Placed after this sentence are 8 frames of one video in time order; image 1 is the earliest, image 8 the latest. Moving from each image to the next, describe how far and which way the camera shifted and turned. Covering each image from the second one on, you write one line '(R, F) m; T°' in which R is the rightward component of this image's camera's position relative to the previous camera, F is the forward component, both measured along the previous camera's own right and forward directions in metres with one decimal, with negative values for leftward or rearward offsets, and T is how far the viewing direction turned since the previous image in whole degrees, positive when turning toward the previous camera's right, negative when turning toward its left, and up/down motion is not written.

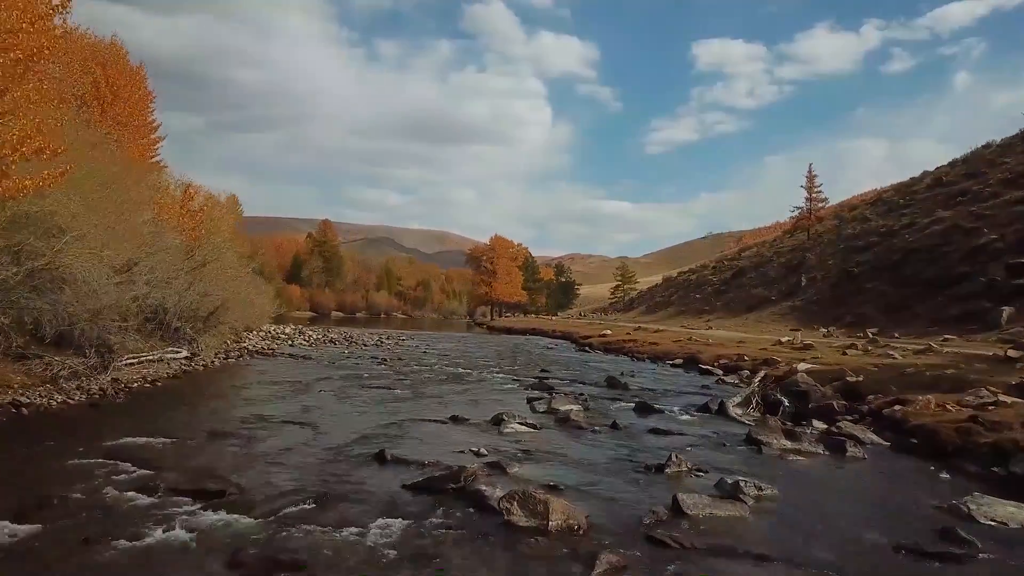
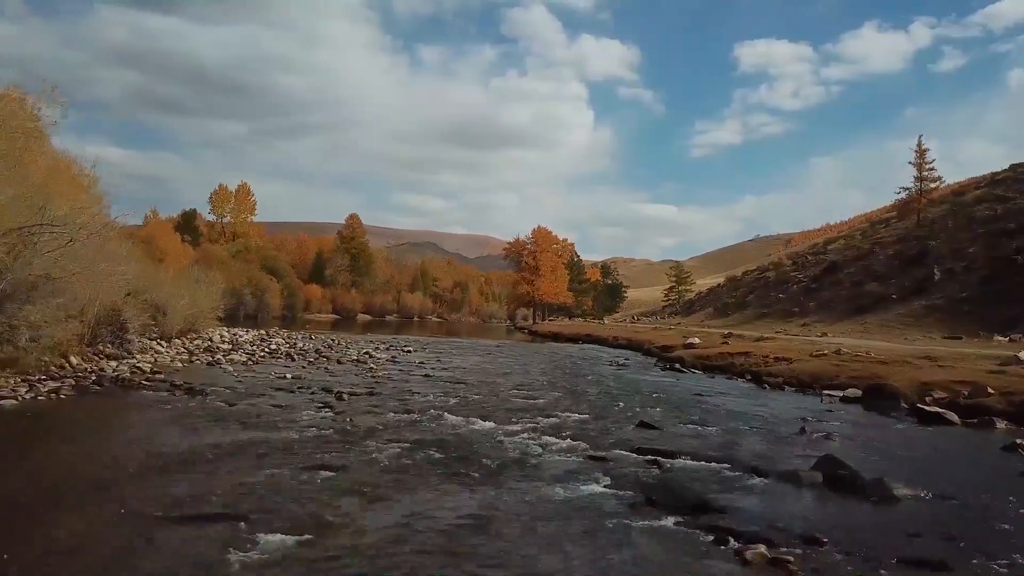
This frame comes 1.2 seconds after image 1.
(-0.6, +13.5) m; -4°
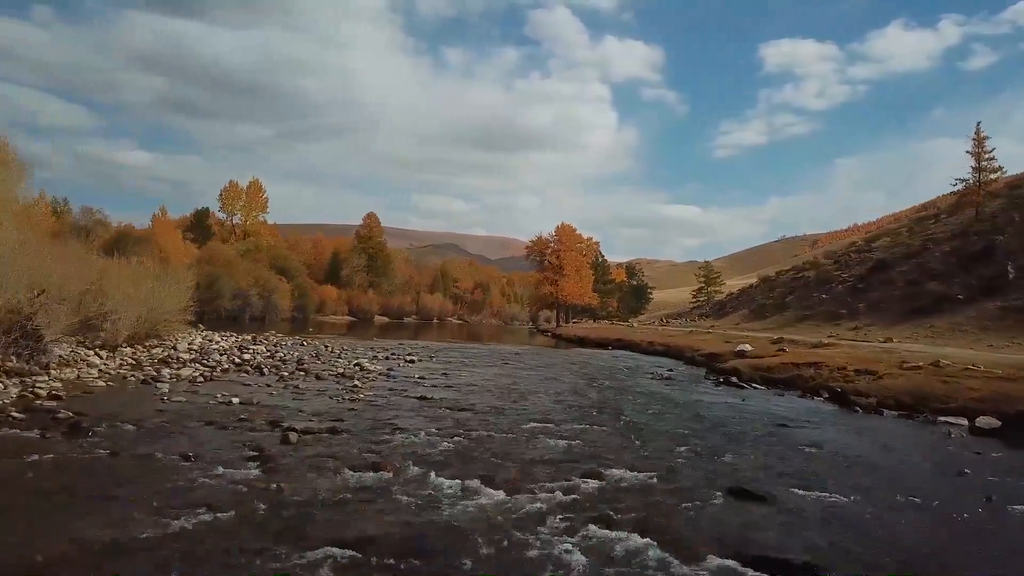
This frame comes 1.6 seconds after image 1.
(0.0, +4.7) m; -2°
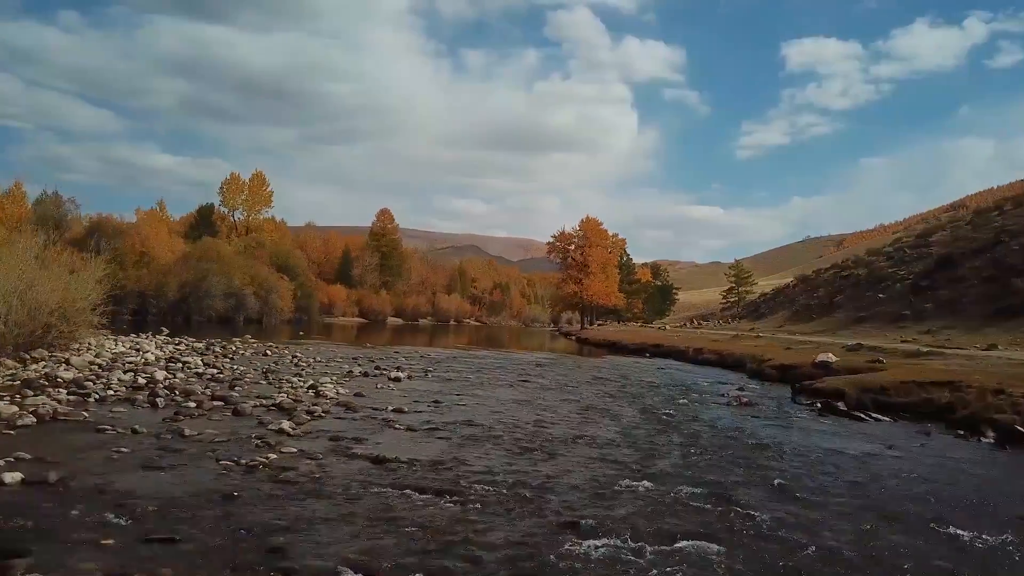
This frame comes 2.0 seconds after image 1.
(0.0, +6.5) m; -2°
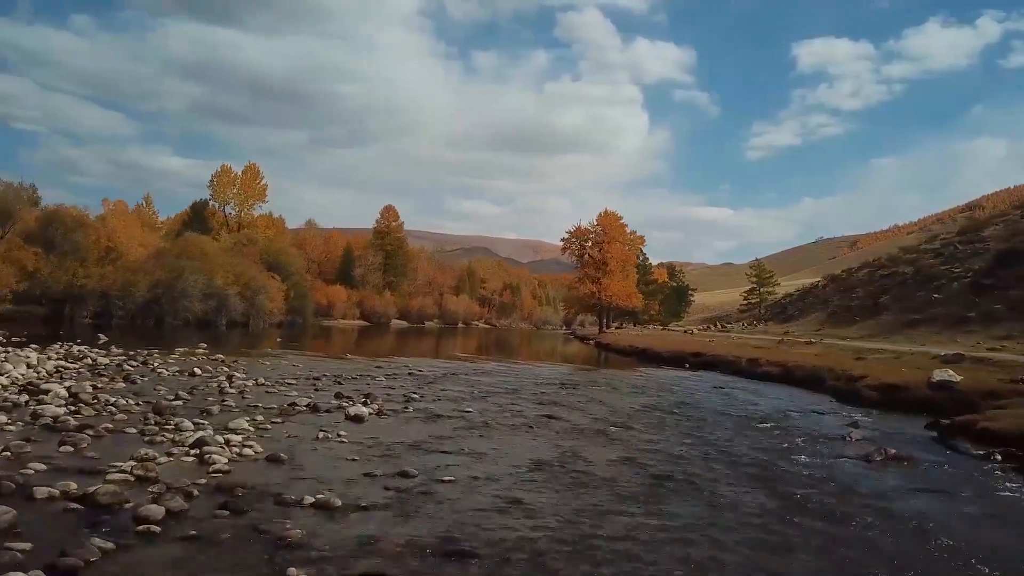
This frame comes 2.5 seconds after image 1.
(-0.2, +6.3) m; -1°
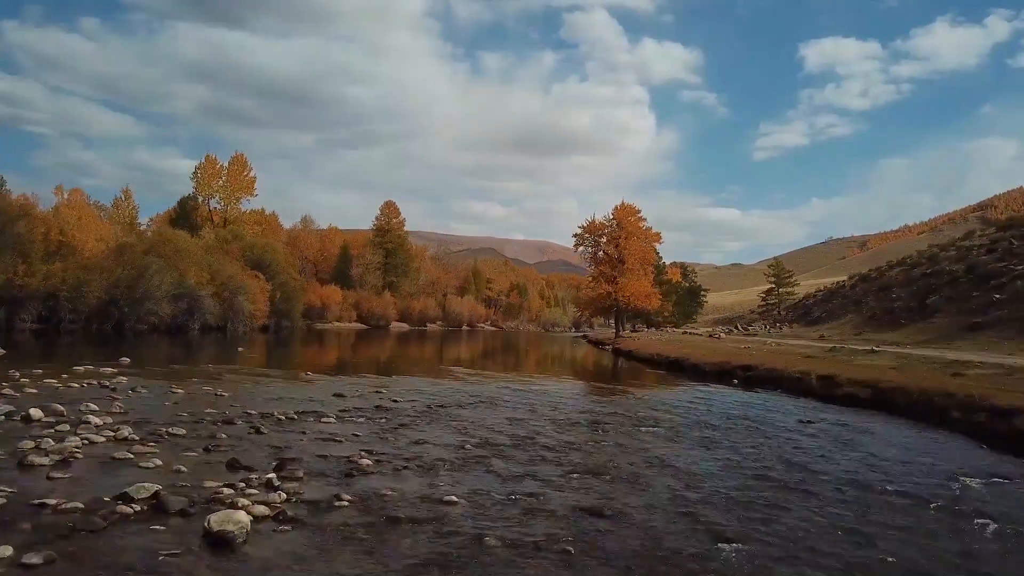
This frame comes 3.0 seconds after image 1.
(-0.1, +6.1) m; -1°
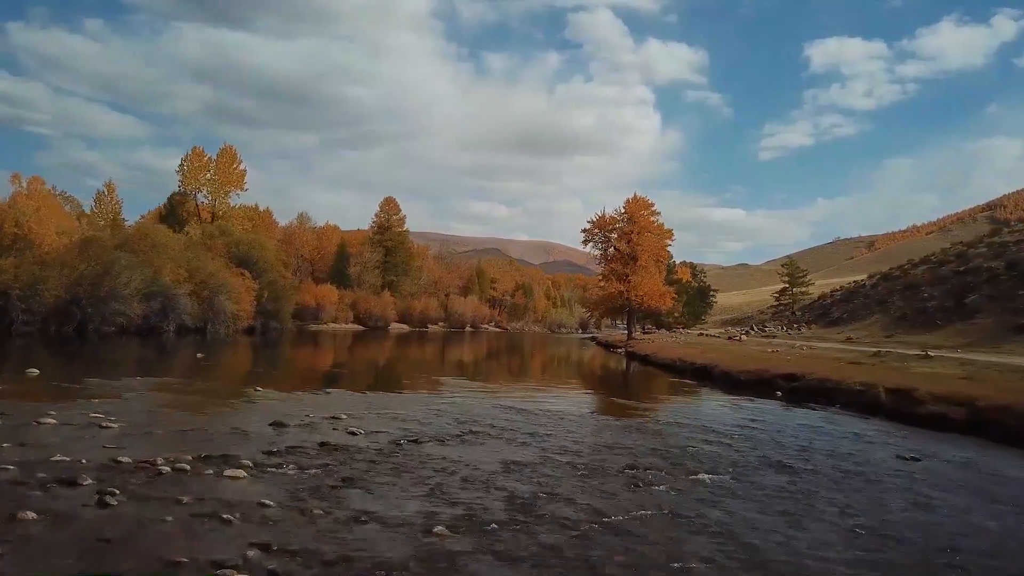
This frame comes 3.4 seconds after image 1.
(+0.1, +4.2) m; -1°
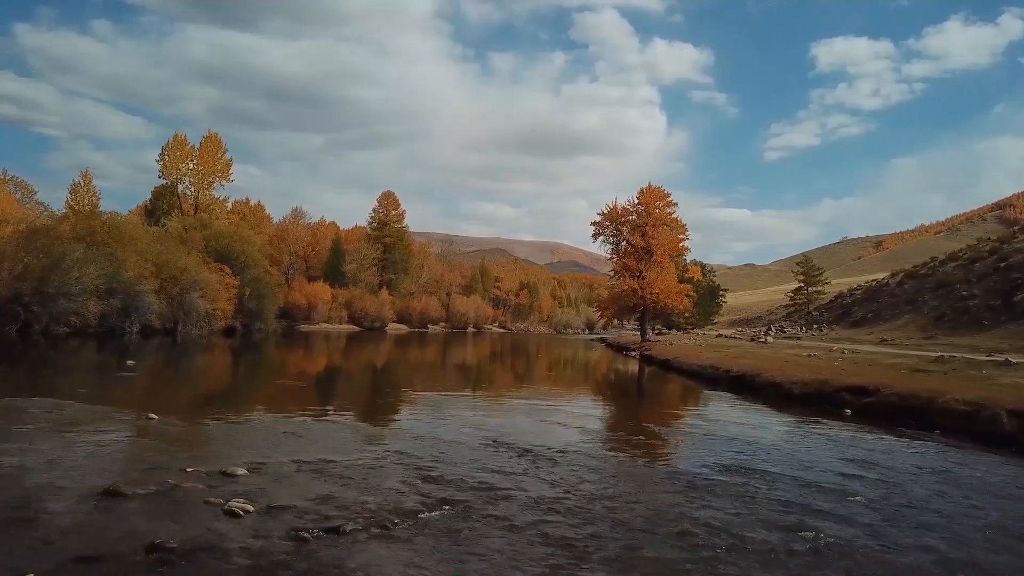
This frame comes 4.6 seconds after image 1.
(+0.1, +4.8) m; -1°
